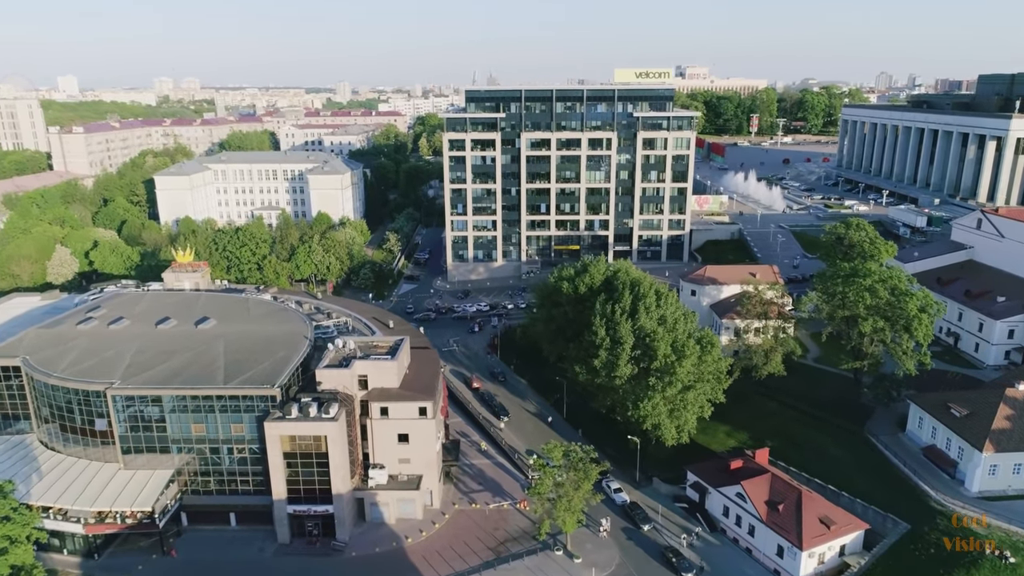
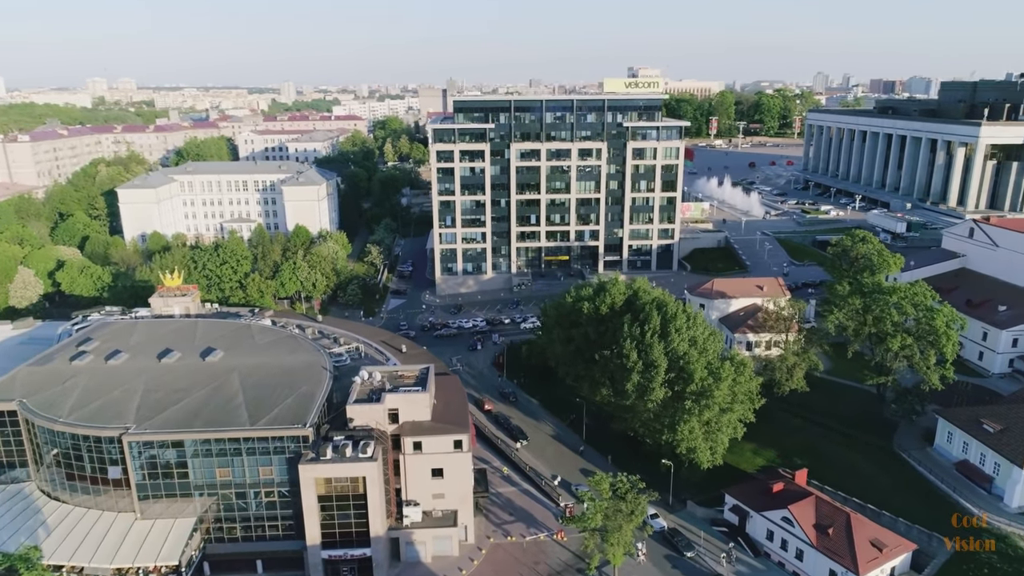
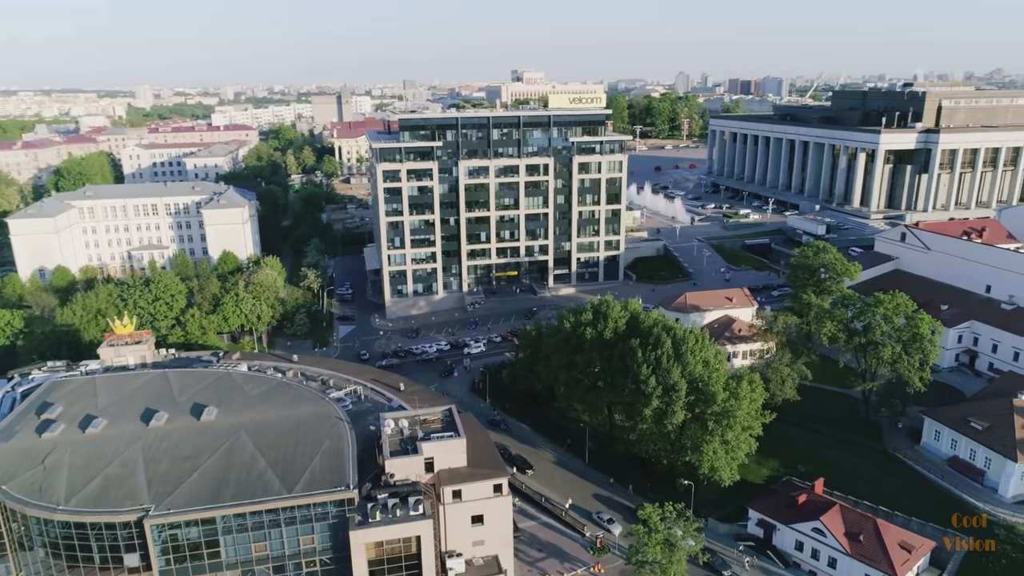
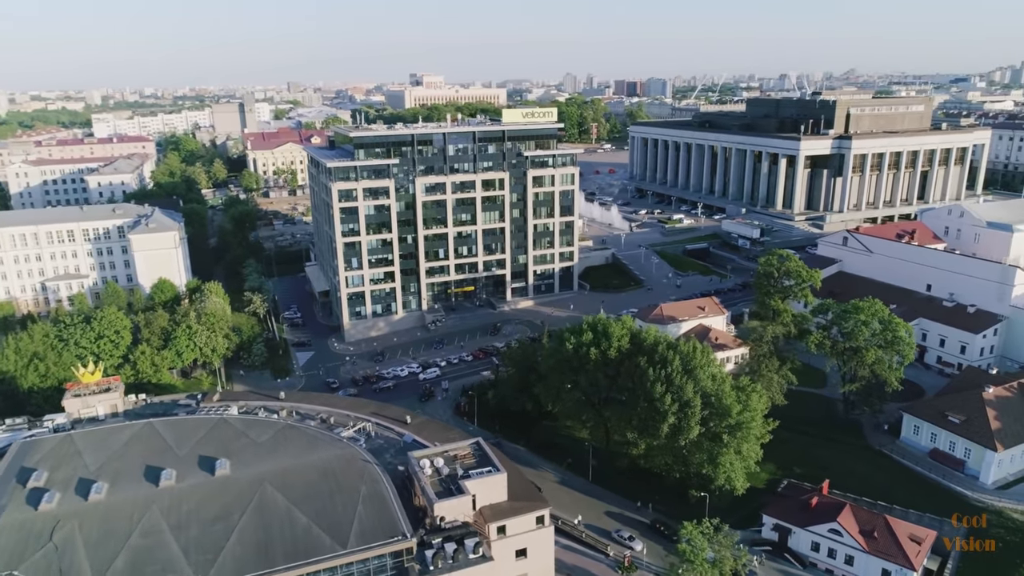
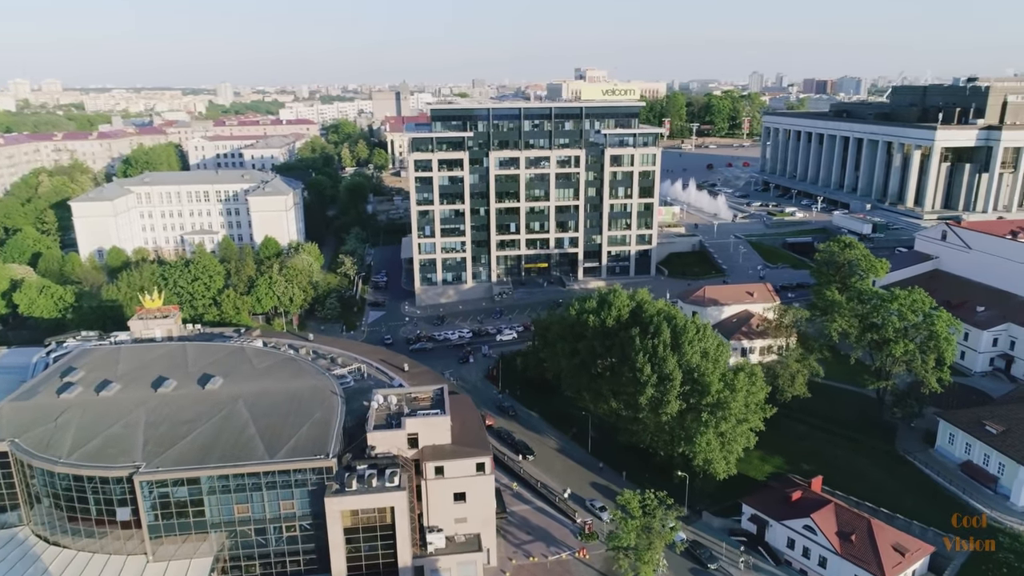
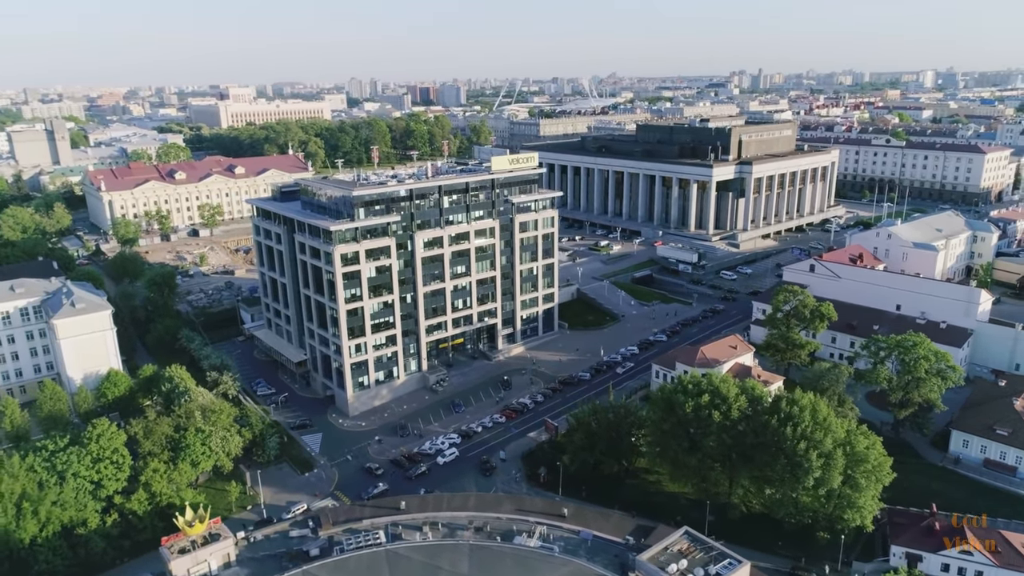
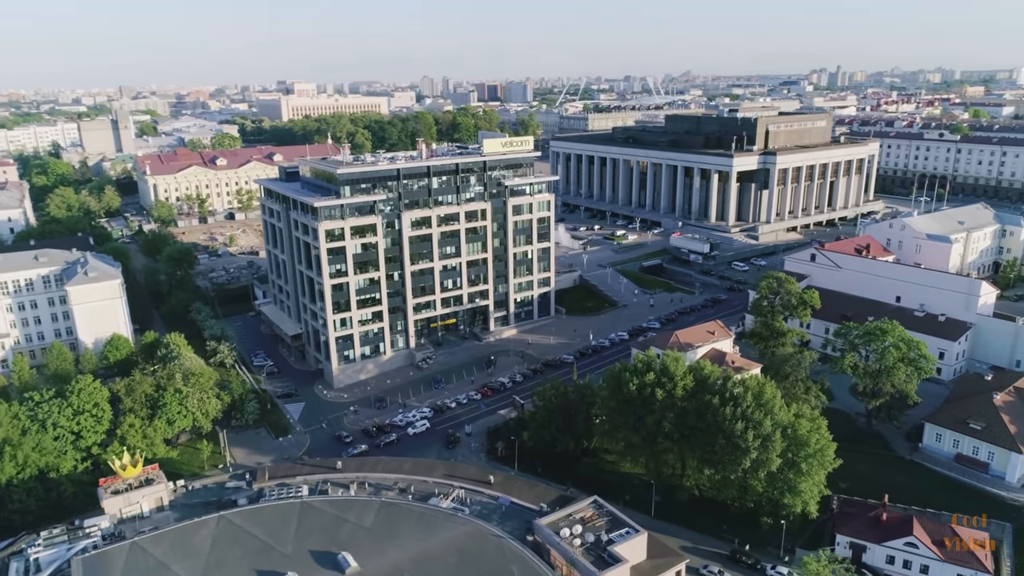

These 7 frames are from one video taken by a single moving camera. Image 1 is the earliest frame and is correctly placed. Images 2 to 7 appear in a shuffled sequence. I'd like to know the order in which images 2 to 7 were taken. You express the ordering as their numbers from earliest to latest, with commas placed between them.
2, 5, 3, 4, 7, 6
